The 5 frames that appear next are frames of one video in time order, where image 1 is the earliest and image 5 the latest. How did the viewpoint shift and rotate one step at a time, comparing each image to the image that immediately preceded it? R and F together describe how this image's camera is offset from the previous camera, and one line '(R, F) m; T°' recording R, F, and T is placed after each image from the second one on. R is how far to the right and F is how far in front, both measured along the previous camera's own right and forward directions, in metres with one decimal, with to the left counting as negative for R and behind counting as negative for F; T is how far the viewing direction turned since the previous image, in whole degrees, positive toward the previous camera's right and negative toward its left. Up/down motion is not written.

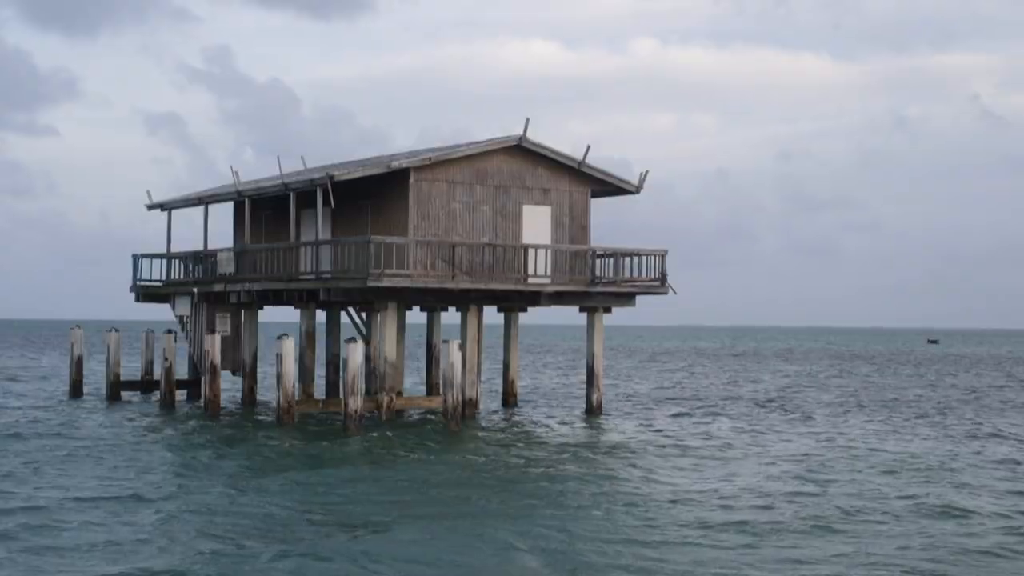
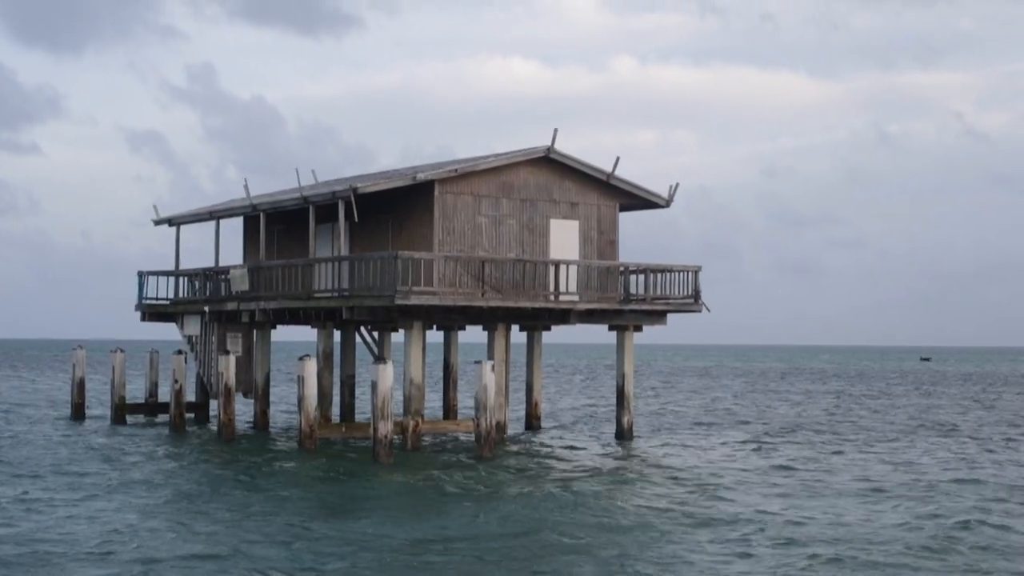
(-1.0, +1.2) m; +1°
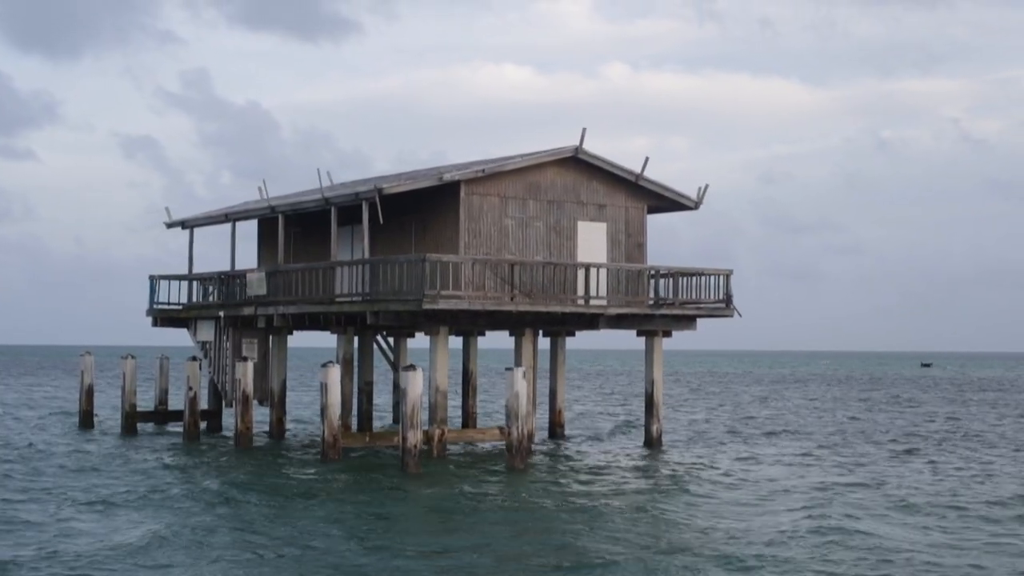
(-0.7, +0.8) m; 0°
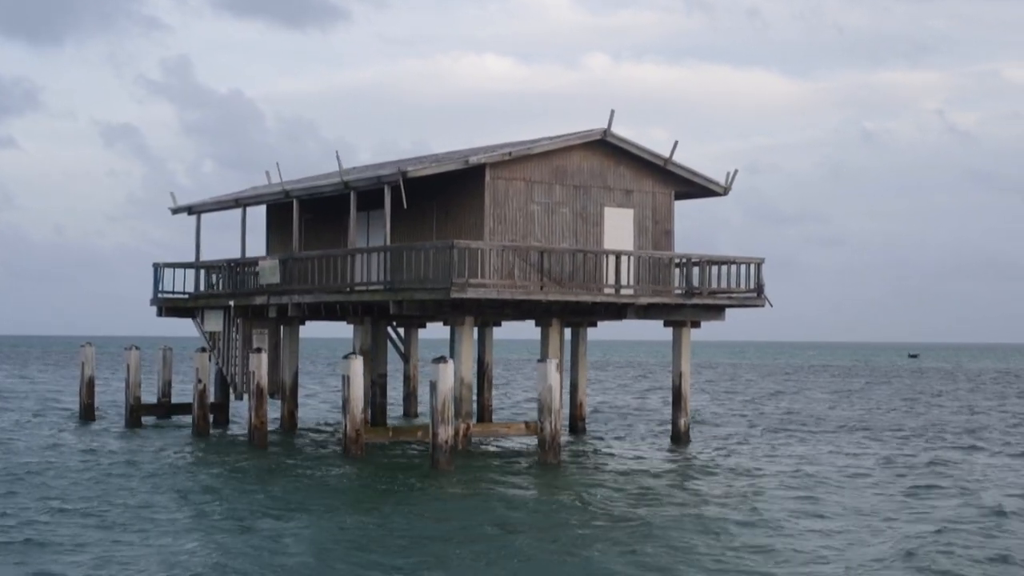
(-0.9, +1.0) m; +1°
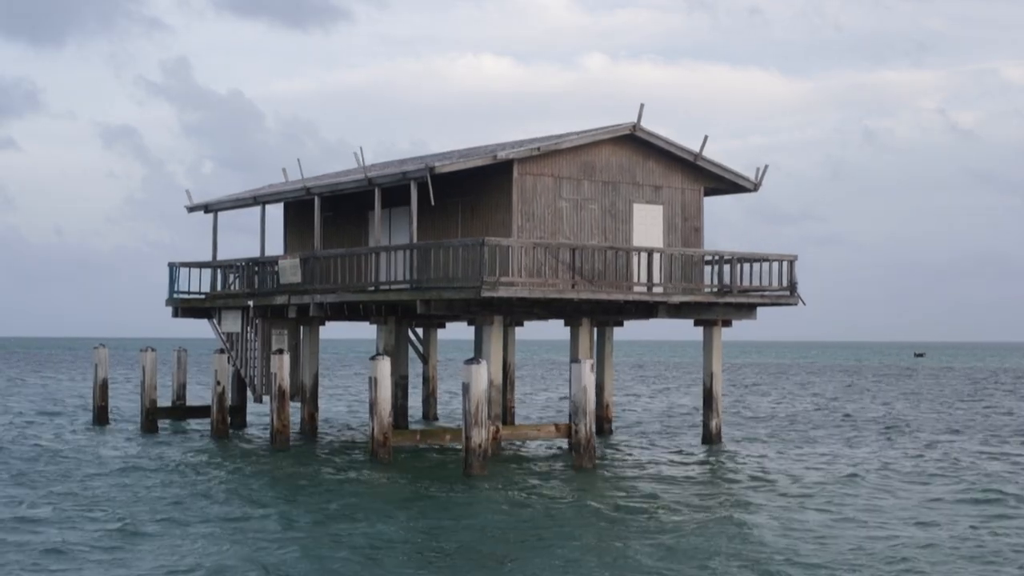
(-0.6, +0.6) m; 0°
